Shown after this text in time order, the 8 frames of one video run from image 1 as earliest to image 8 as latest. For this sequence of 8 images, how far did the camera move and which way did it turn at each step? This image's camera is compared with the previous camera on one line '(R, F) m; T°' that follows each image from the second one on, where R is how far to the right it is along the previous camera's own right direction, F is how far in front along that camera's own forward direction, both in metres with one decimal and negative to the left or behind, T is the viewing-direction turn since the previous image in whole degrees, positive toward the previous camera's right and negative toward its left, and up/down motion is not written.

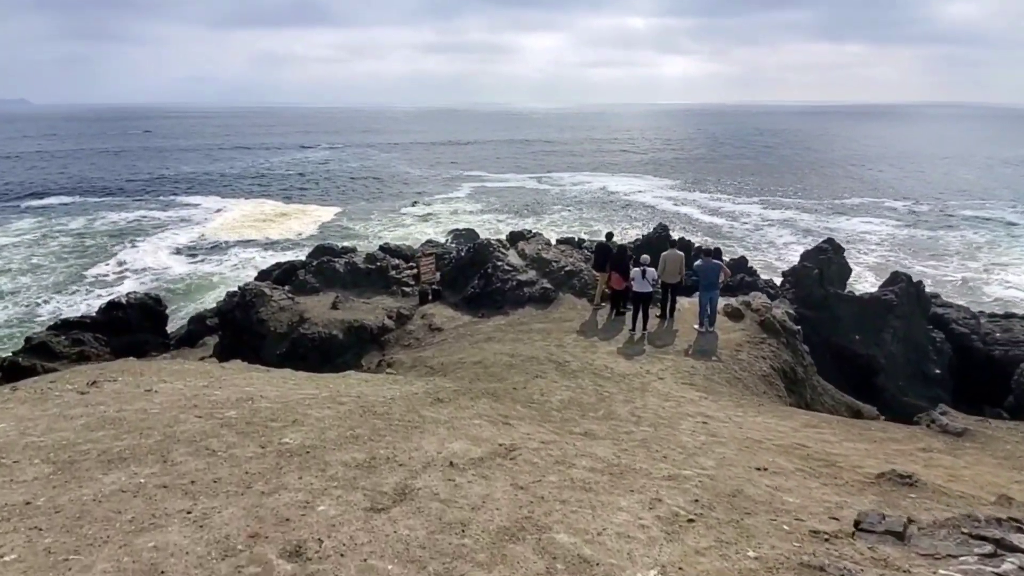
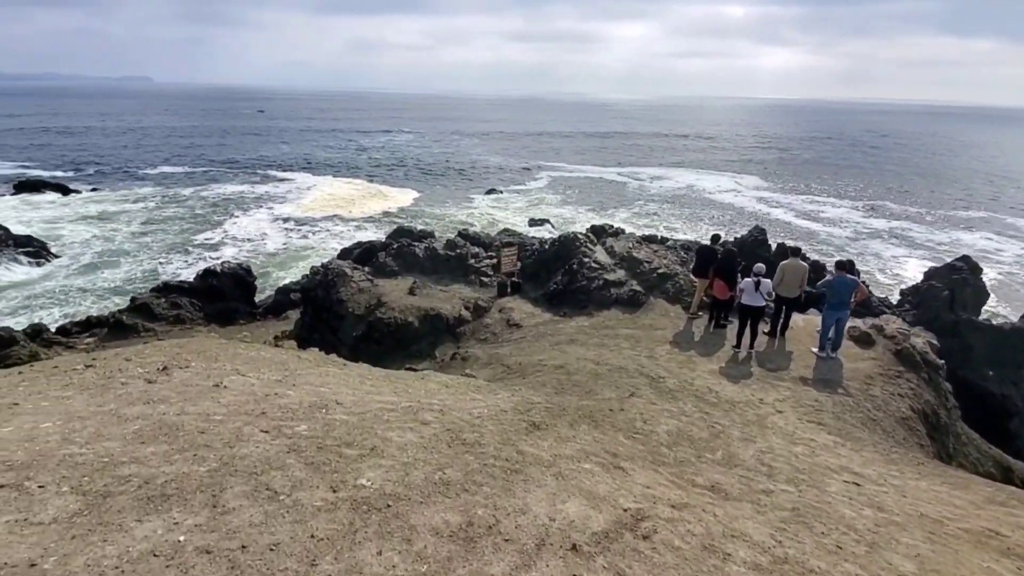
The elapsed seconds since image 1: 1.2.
(-0.3, +0.6) m; -8°
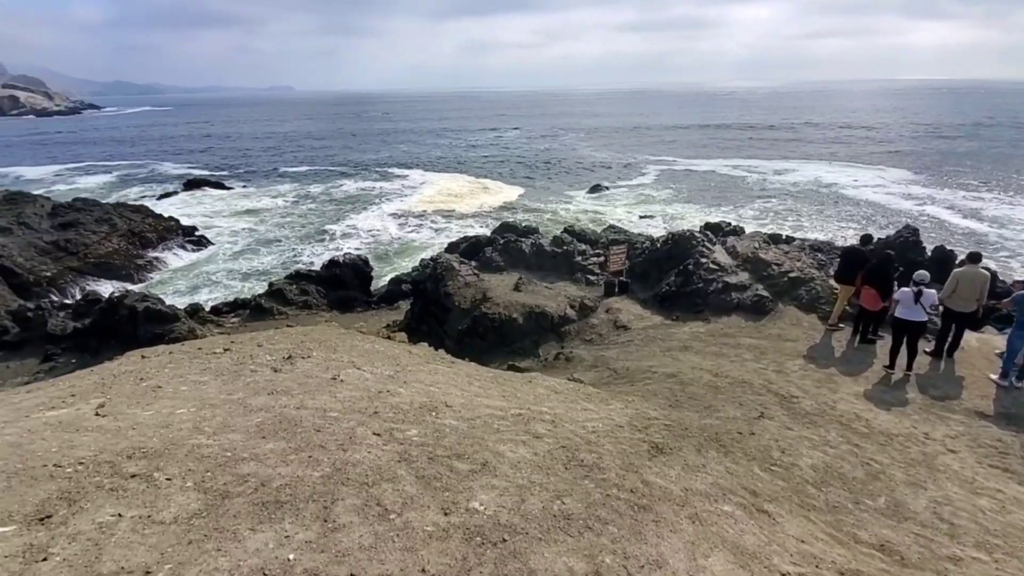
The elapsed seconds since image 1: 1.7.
(-0.1, +0.3) m; -12°
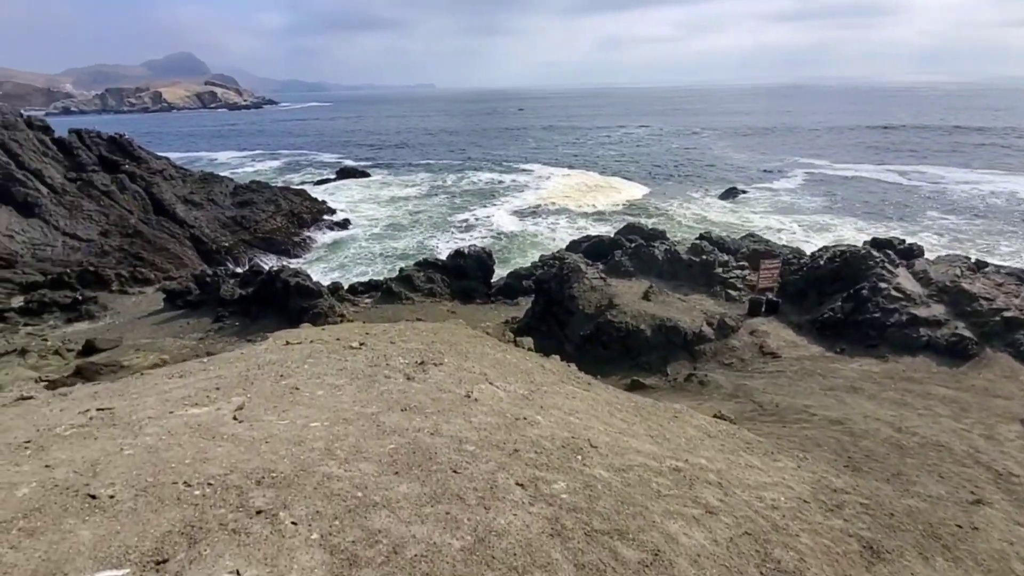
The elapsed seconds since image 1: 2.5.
(-0.3, +0.4) m; -13°
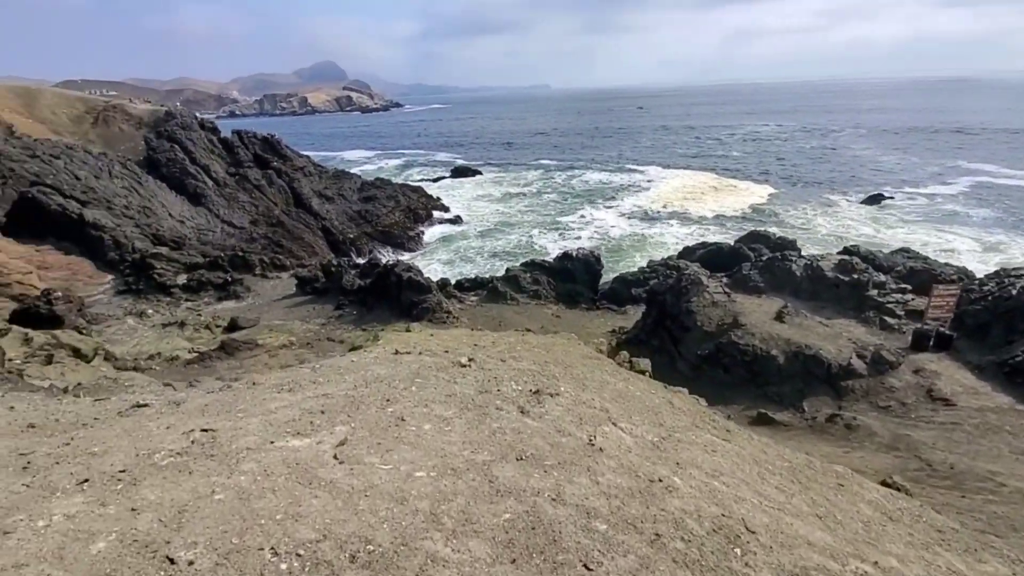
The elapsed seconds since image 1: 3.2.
(-0.2, +0.4) m; -12°
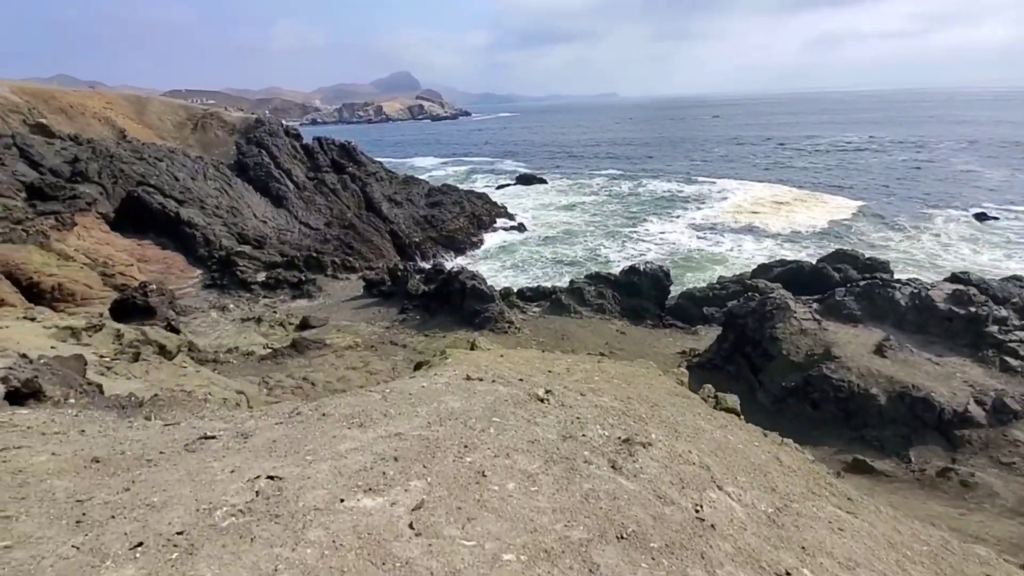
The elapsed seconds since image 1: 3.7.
(-0.2, +0.3) m; -7°
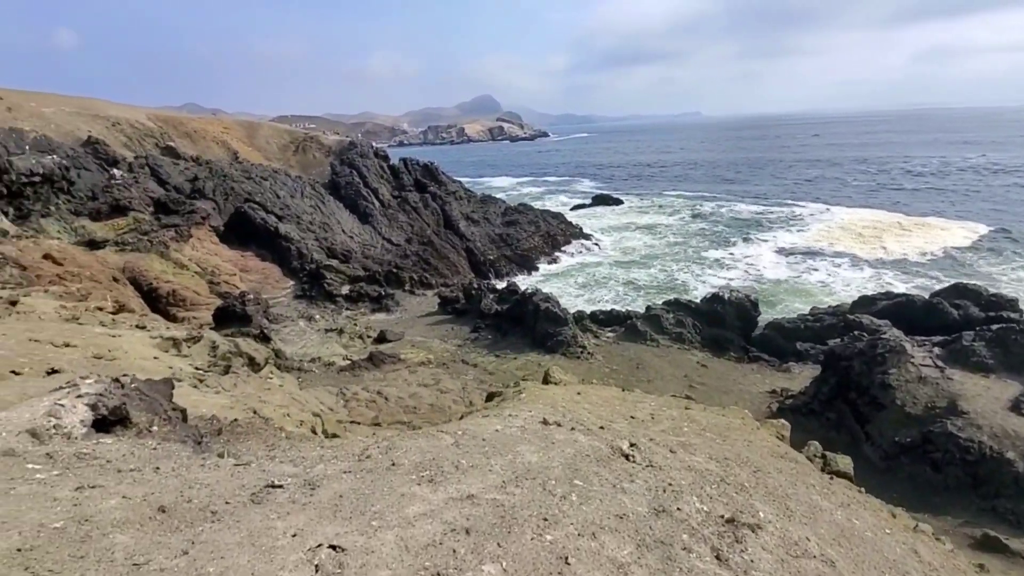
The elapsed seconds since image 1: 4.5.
(-0.1, +0.2) m; -8°
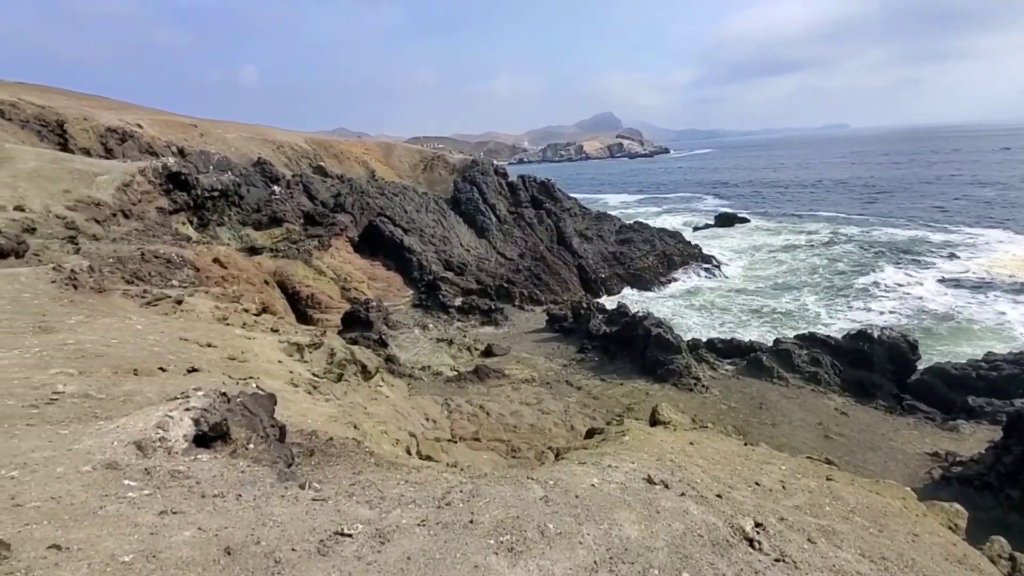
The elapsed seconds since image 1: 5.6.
(0.0, +0.2) m; -13°
